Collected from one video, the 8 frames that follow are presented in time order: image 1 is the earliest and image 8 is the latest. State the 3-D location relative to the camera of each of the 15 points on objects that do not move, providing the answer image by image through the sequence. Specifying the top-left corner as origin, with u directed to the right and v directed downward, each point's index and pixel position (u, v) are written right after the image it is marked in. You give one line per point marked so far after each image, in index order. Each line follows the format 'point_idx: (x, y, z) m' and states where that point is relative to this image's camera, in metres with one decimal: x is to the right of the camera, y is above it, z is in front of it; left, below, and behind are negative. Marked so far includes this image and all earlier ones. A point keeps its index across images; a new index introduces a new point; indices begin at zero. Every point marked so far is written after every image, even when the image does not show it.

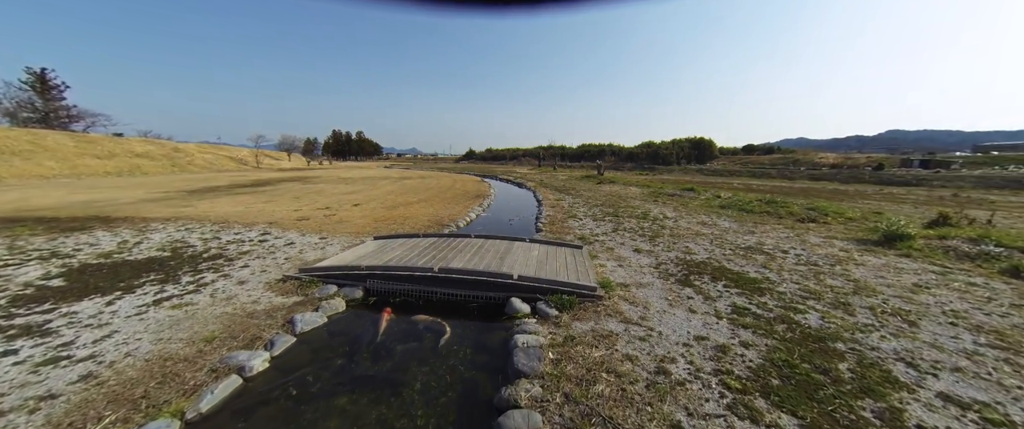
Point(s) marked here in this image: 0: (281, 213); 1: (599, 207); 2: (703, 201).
0: (-7.4, 0.0, +9.6) m
1: (+3.3, +0.2, +11.5) m
2: (+8.6, +0.6, +13.5) m
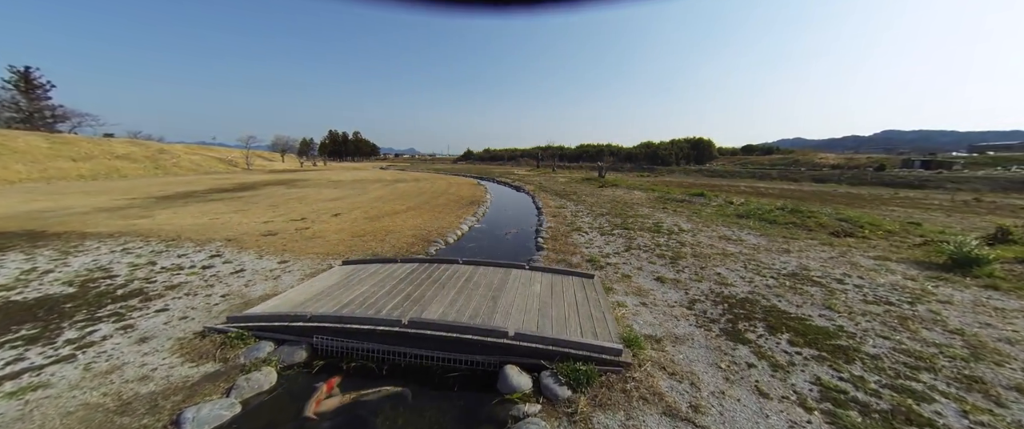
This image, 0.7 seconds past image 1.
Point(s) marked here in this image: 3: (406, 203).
0: (-7.5, -0.3, +8.5) m
1: (+3.2, -0.2, +10.4) m
2: (+8.5, +0.2, +12.4) m
3: (-4.5, +0.5, +13.0) m
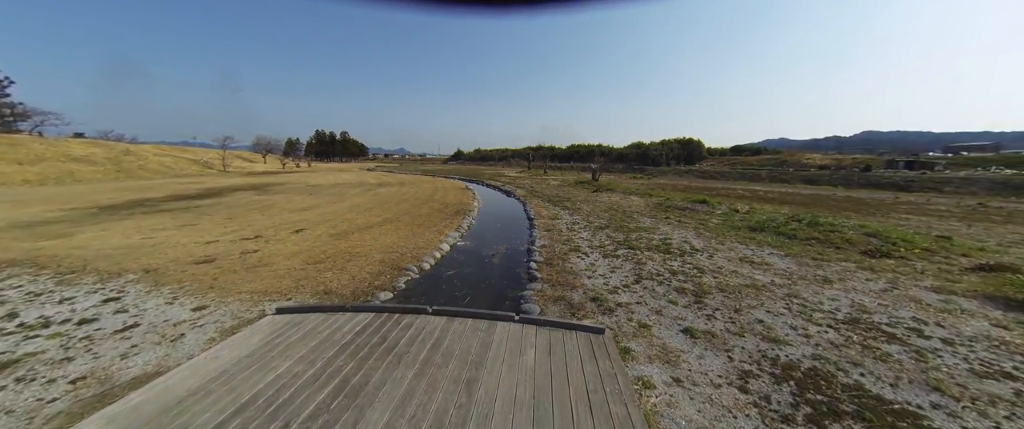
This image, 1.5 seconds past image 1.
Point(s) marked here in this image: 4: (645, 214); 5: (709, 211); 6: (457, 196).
0: (-7.8, -0.8, +7.1) m
1: (+2.9, -0.6, +9.3) m
2: (+8.1, -0.2, +11.5) m
3: (-4.9, 0.0, +11.6) m
4: (+5.4, 0.0, +12.1) m
5: (+8.4, 0.0, +12.7) m
6: (-3.1, +1.1, +16.9) m
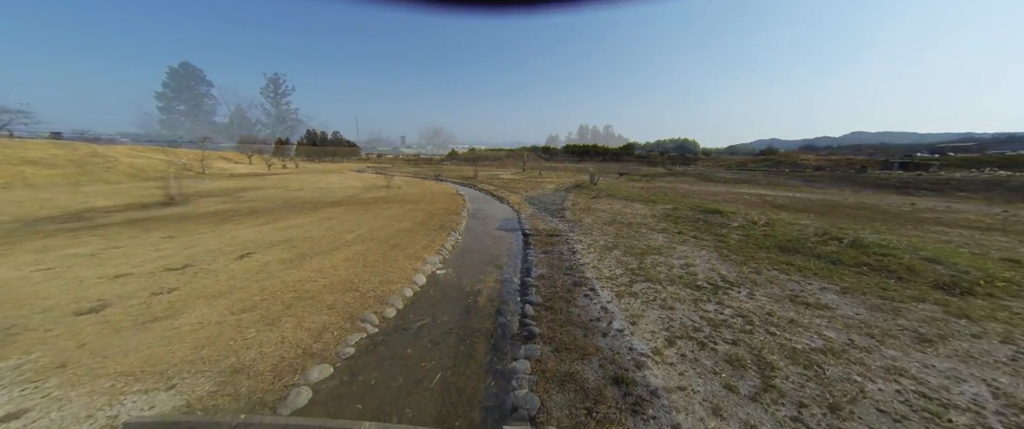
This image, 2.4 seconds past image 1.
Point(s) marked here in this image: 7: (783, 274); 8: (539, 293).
0: (-7.9, -1.4, +5.5) m
1: (+2.7, -1.1, +7.9) m
2: (+7.9, -0.6, +10.1) m
3: (-5.2, -0.5, +10.1) m
4: (+5.1, -0.5, +10.7) m
5: (+8.1, -0.4, +11.3) m
6: (-3.4, +0.5, +15.4) m
7: (+5.9, -1.3, +6.5) m
8: (+0.5, -1.5, +5.8) m
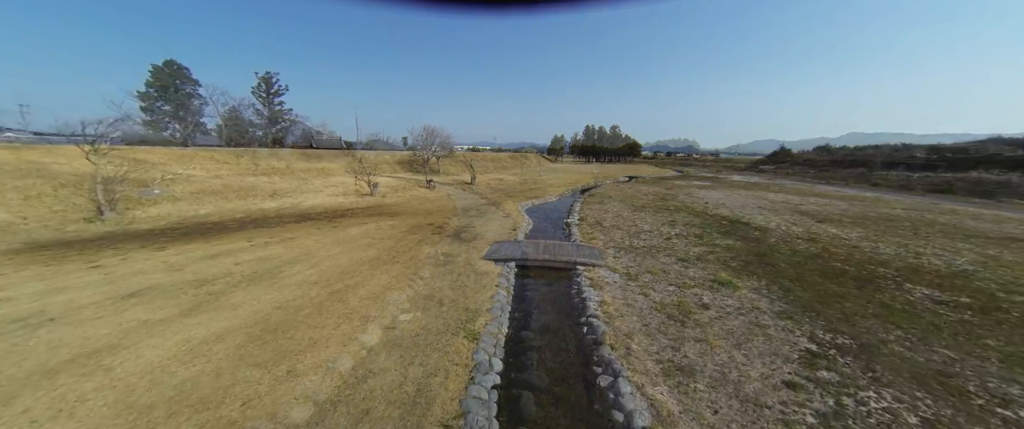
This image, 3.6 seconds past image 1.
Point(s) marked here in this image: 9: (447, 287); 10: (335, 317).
0: (-8.2, -1.9, +3.4) m
1: (+2.4, -1.6, +5.8) m
2: (+7.6, -1.2, +8.0) m
3: (-5.4, -1.1, +8.0) m
4: (+4.9, -1.1, +8.7) m
5: (+7.9, -1.0, +9.3) m
6: (-3.7, -0.1, +13.3) m
7: (+5.6, -1.9, +4.4) m
8: (+0.3, -2.0, +3.7) m
9: (-1.3, -1.5, +6.3) m
10: (-2.9, -1.7, +5.1) m
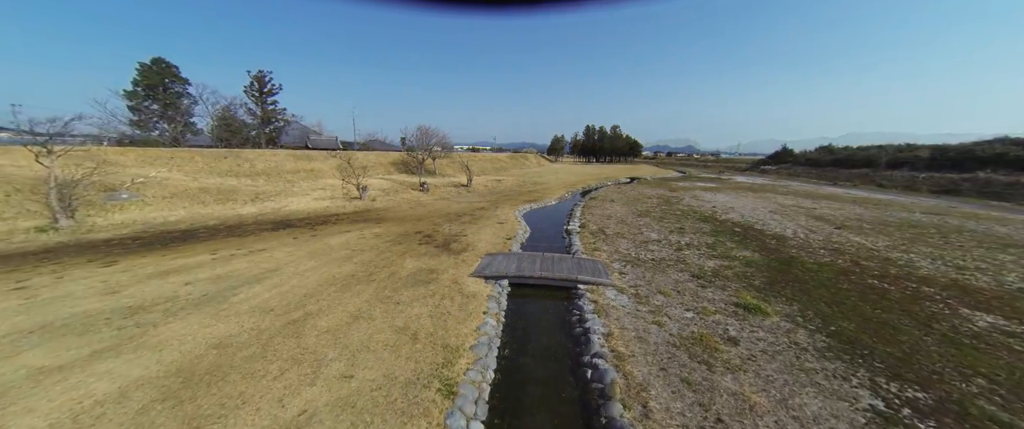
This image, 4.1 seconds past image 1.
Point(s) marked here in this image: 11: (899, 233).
0: (-8.3, -2.2, +2.4) m
1: (+2.3, -1.9, +4.8) m
2: (+7.4, -1.5, +7.1) m
3: (-5.6, -1.3, +7.0) m
4: (+4.7, -1.3, +7.7) m
5: (+7.7, -1.3, +8.3) m
6: (-3.9, -0.3, +12.3) m
7: (+5.4, -2.1, +3.5) m
8: (+0.1, -2.3, +2.7) m
9: (-1.5, -1.8, +5.3) m
10: (-3.1, -2.0, +4.2) m
11: (+15.2, -0.7, +11.8) m
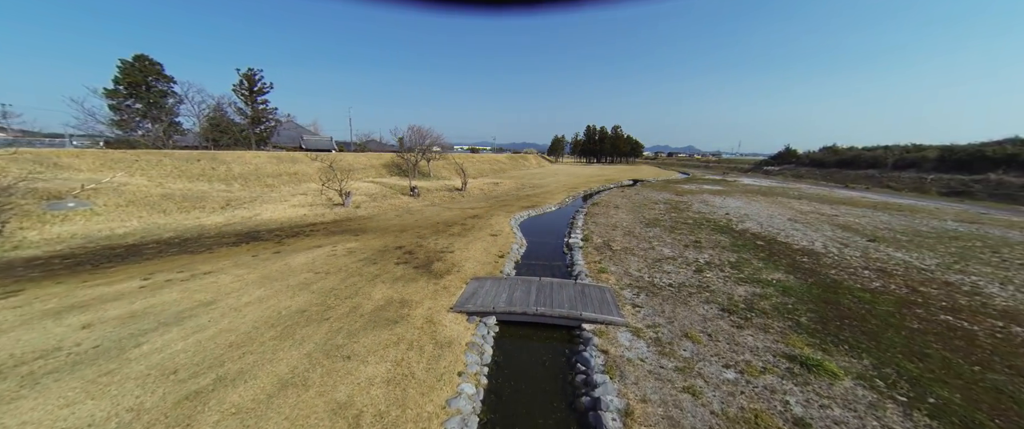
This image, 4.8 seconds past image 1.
0: (-8.6, -2.6, +1.1) m
1: (+2.1, -2.3, +3.5) m
2: (+7.2, -1.9, +5.8) m
3: (-5.8, -1.7, +5.7) m
4: (+4.5, -1.7, +6.4) m
5: (+7.5, -1.7, +7.0) m
6: (-4.1, -0.7, +11.0) m
7: (+5.2, -2.5, +2.2) m
8: (-0.1, -2.7, +1.4) m
9: (-1.7, -2.2, +4.0) m
10: (-3.3, -2.3, +2.9) m
11: (+15.0, -1.1, +10.5) m
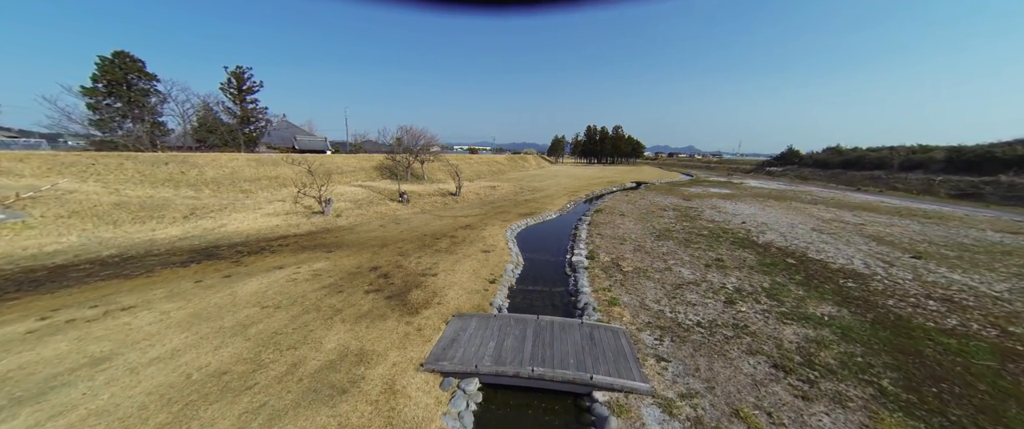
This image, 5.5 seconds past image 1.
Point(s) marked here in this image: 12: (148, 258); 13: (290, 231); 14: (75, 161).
0: (-8.7, -3.0, -0.3) m
1: (+1.9, -2.7, +2.1) m
2: (+7.1, -2.3, +4.4) m
3: (-6.0, -2.1, +4.3) m
4: (+4.3, -2.2, +5.0) m
5: (+7.3, -2.1, +5.6) m
6: (-4.2, -1.1, +9.6) m
7: (+5.1, -2.9, +0.8) m
8: (-0.3, -3.1, 0.0) m
9: (-1.9, -2.6, +2.6) m
10: (-3.5, -2.8, +1.5) m
11: (+14.9, -1.6, +9.1) m
12: (-10.5, -1.3, +8.6) m
13: (-8.7, -0.6, +11.9) m
14: (-18.7, +2.3, +12.9) m
